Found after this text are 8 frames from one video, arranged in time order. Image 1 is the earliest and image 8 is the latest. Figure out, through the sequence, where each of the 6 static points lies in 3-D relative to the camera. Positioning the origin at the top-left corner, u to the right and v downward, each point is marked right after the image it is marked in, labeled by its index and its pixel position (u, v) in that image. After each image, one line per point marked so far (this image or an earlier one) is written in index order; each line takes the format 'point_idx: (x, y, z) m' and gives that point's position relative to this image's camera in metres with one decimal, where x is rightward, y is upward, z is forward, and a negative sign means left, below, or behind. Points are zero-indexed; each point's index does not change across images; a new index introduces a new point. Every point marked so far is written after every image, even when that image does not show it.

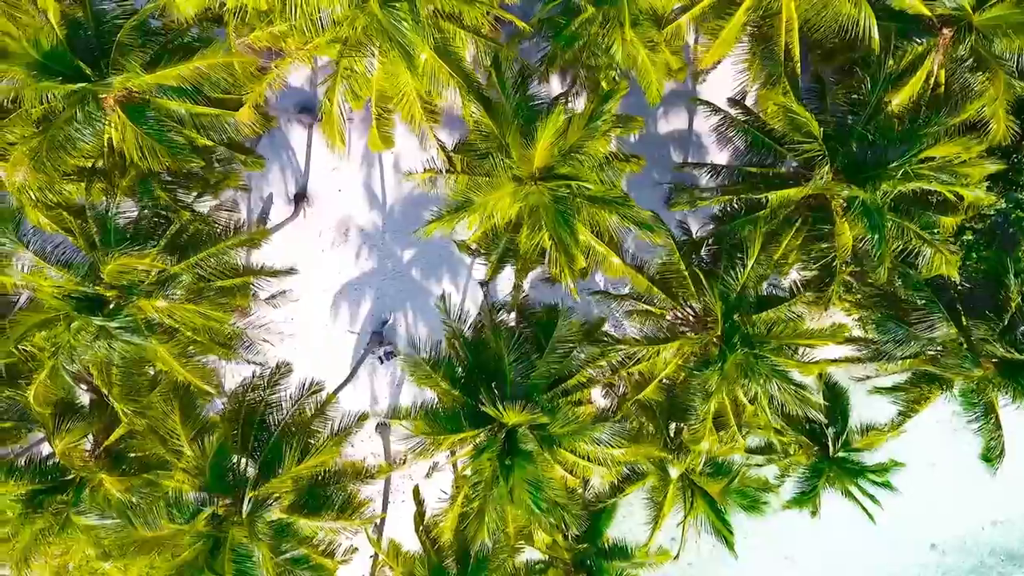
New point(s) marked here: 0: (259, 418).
0: (-5.3, -2.7, +8.6) m
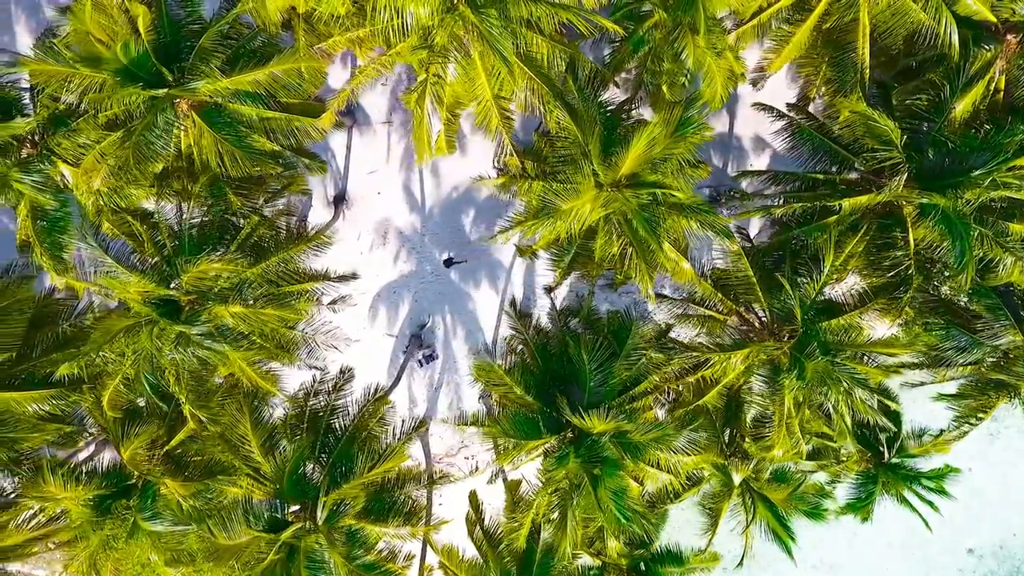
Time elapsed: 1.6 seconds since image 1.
0: (-3.9, -2.8, +8.6) m
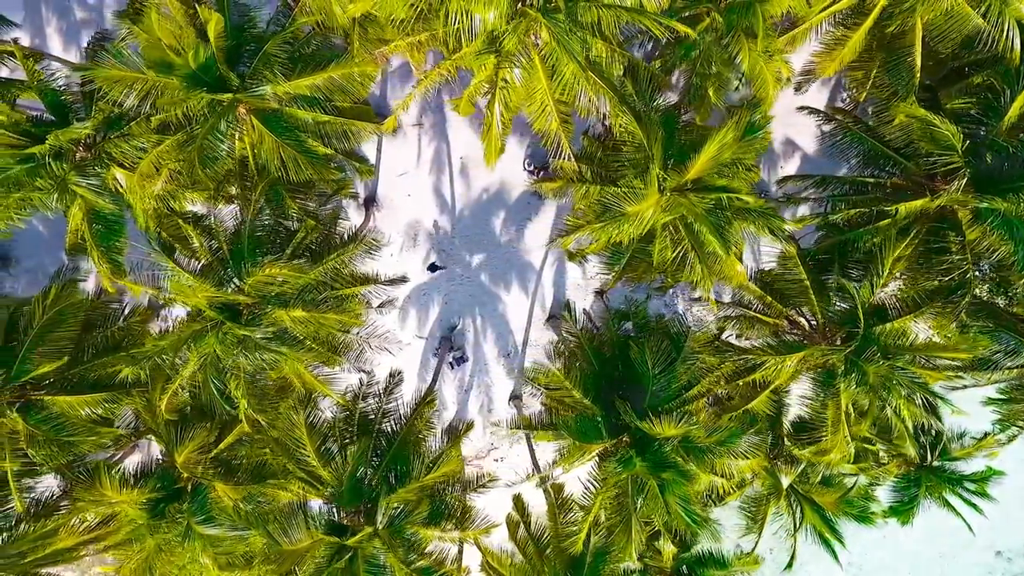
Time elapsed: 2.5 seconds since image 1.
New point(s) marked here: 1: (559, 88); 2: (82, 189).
0: (-2.9, -2.9, +8.6) m
1: (+0.8, +3.5, +7.3) m
2: (-8.1, +1.8, +7.9) m
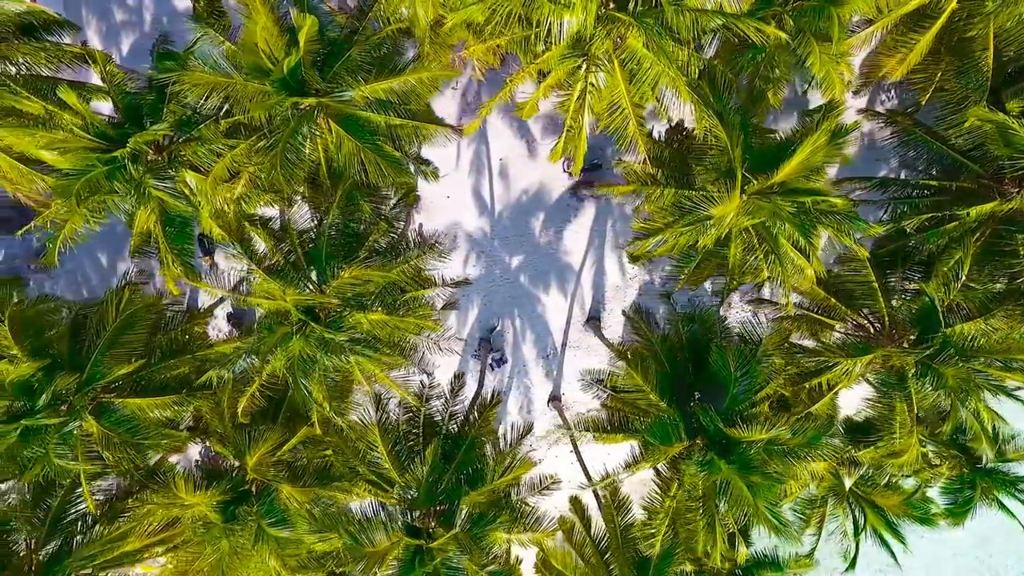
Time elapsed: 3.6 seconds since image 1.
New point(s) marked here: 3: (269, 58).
0: (-1.4, -2.9, +8.6) m
1: (+2.3, +3.5, +7.3) m
2: (-6.7, +1.8, +7.9) m
3: (-4.2, +4.0, +7.2) m
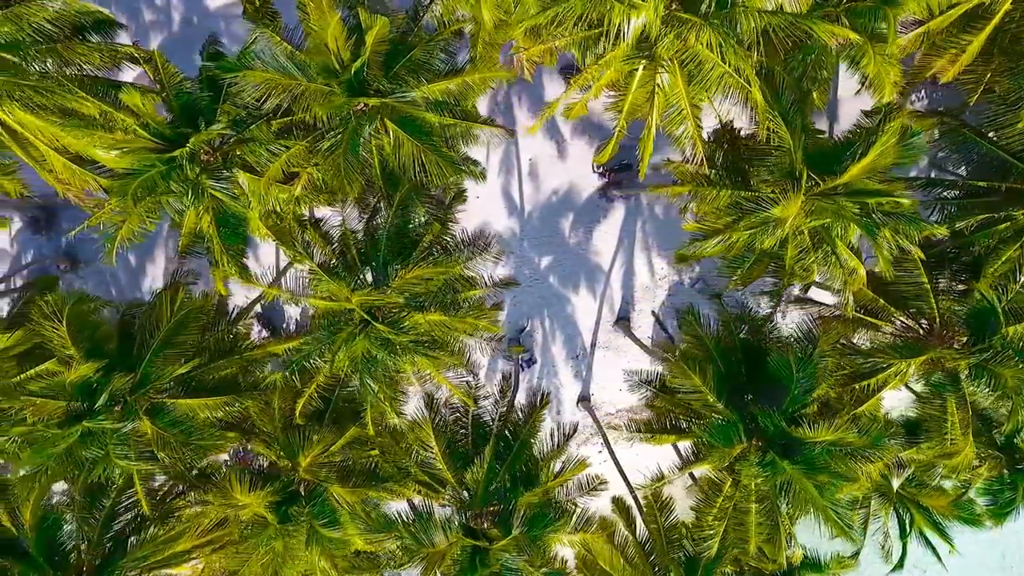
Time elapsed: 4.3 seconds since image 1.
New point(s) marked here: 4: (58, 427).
0: (-0.4, -2.9, +8.6) m
1: (+3.3, +3.5, +7.3) m
2: (-5.6, +1.8, +7.9) m
3: (-3.1, +4.0, +7.2) m
4: (-8.2, -2.6, +7.6) m
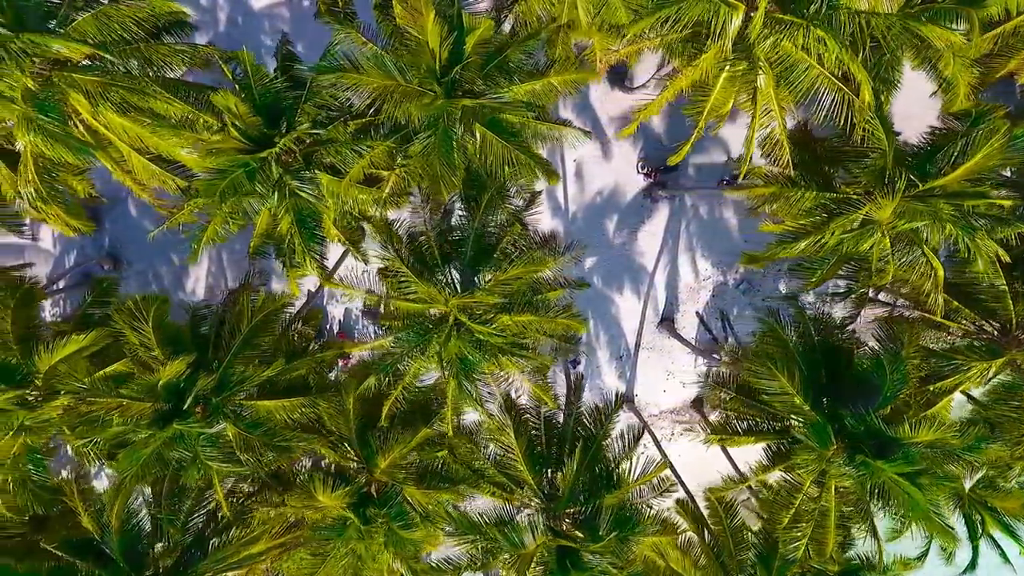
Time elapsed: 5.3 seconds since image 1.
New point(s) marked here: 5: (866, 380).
0: (+1.2, -3.0, +8.6) m
1: (+4.9, +3.4, +7.3) m
2: (-4.0, +1.8, +7.9) m
3: (-1.5, +3.9, +7.2) m
4: (-6.6, -2.6, +7.6) m
5: (+6.8, -1.8, +8.0) m
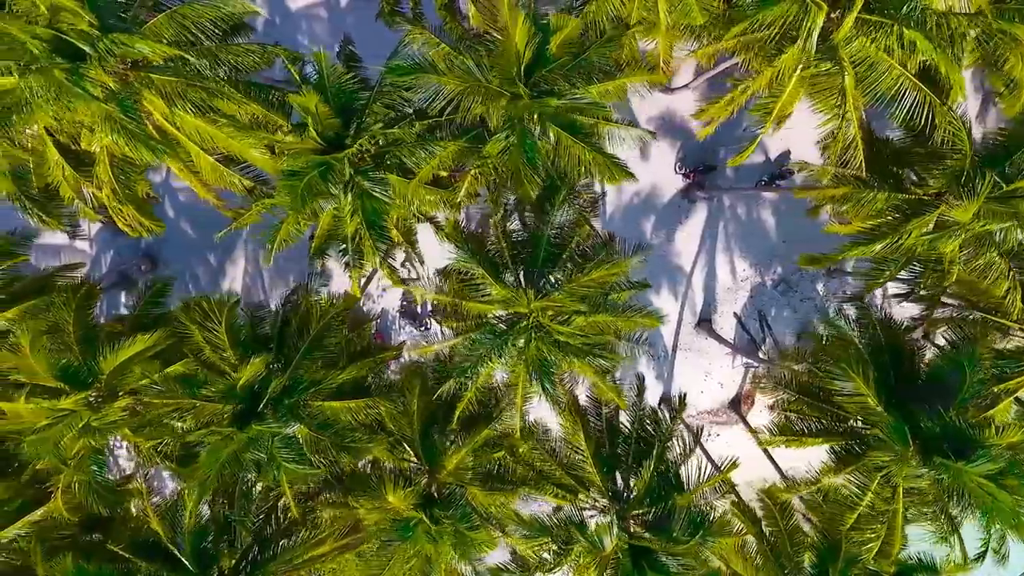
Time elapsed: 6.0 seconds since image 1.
0: (+2.5, -3.0, +8.6) m
1: (+6.3, +3.4, +7.3) m
2: (-2.7, +1.7, +7.8) m
3: (-0.2, +3.9, +7.2) m
4: (-5.3, -2.6, +7.6) m
5: (+8.2, -1.8, +8.0) m
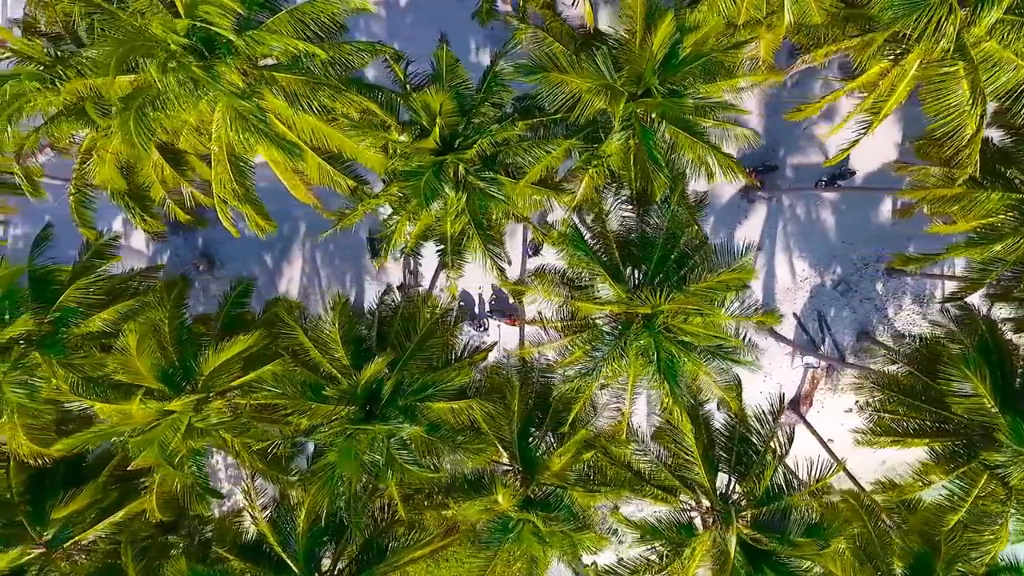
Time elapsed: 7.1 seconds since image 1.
0: (+4.7, -3.0, +8.6) m
1: (+8.4, +3.4, +7.2) m
2: (-0.6, +1.7, +7.8) m
3: (+1.9, +3.9, +7.1) m
4: (-3.2, -2.6, +7.5) m
5: (+10.3, -1.8, +7.9) m
